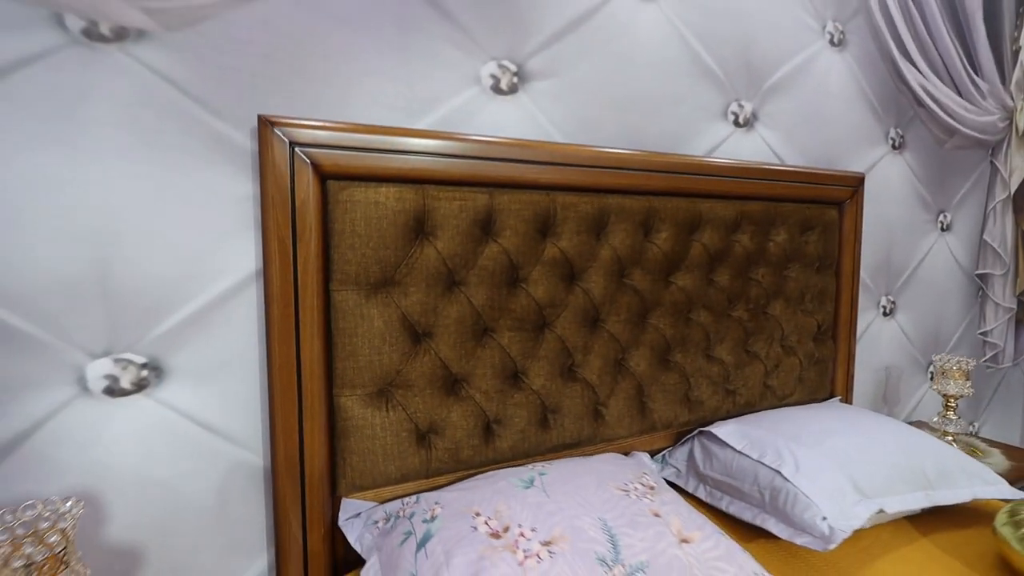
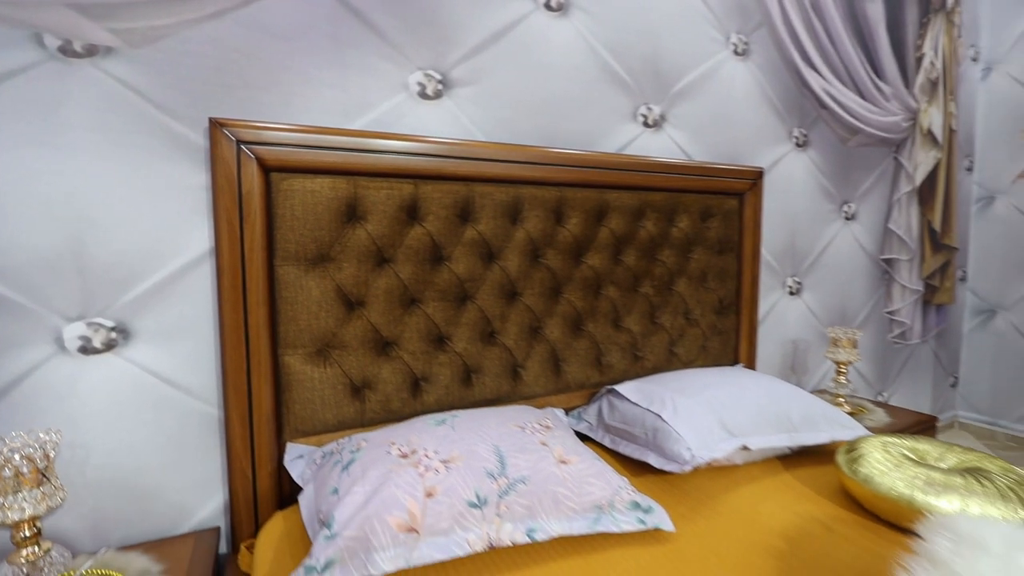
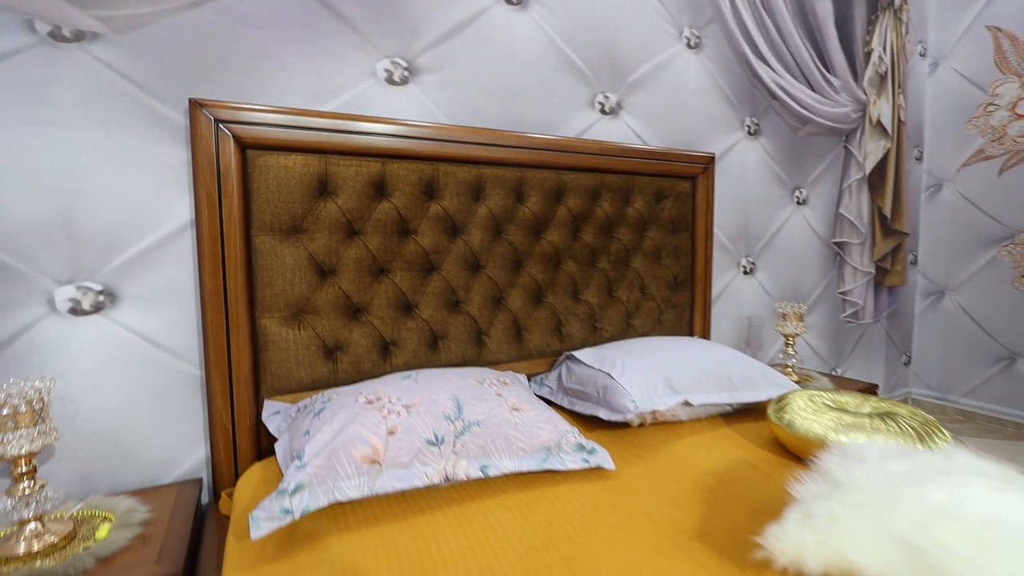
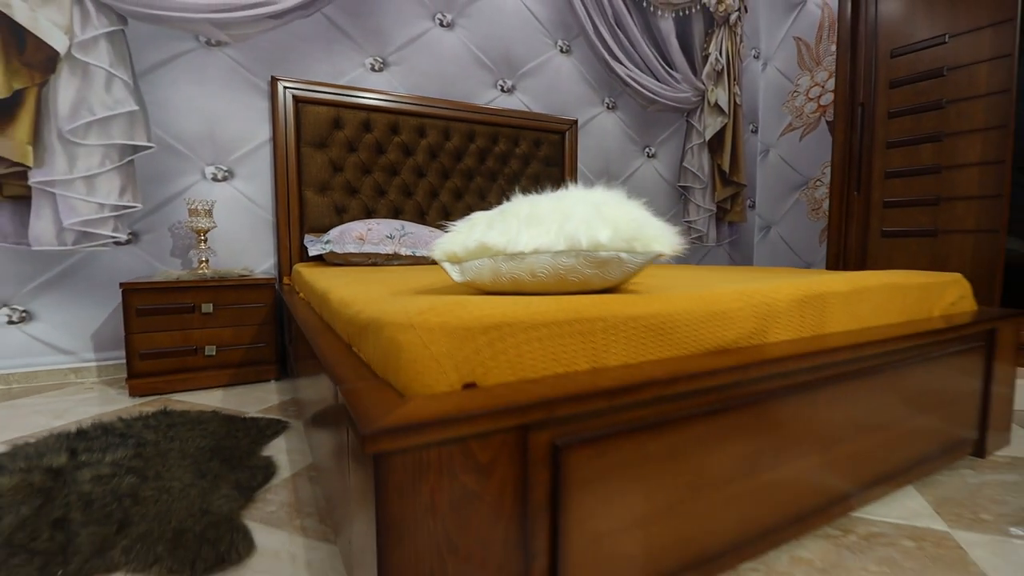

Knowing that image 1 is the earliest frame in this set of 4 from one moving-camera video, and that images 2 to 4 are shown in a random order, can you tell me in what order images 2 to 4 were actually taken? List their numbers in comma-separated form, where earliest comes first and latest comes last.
2, 3, 4
